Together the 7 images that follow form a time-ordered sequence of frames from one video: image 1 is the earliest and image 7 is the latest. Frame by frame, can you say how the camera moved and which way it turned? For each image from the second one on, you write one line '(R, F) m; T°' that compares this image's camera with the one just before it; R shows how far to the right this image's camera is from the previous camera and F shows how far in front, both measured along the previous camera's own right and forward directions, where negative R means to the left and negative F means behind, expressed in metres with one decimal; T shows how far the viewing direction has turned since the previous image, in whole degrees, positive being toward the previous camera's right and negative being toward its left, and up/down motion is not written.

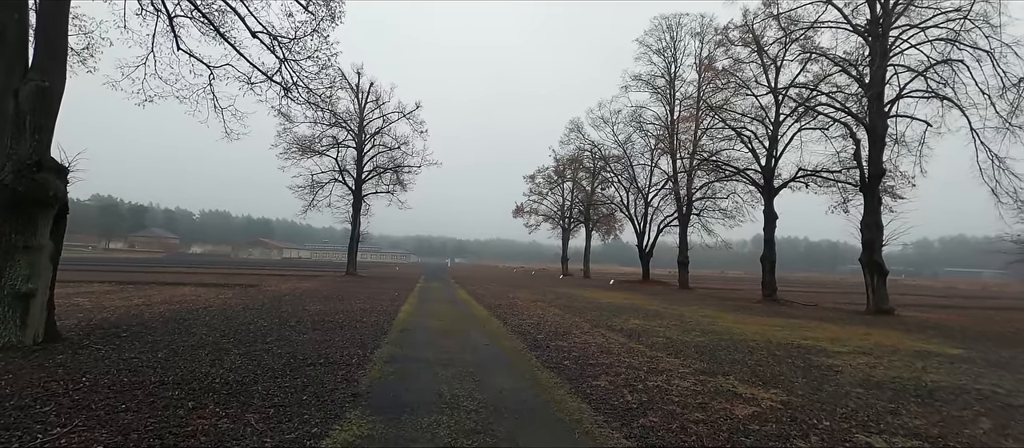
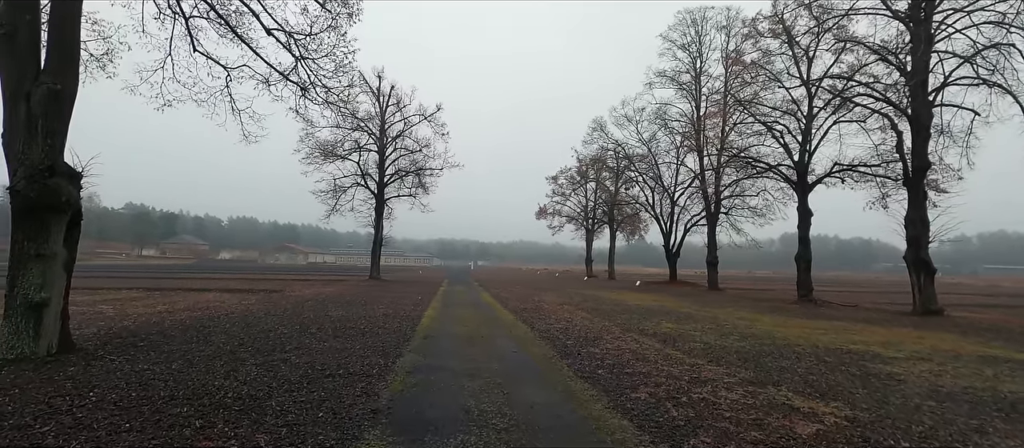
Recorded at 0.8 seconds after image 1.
(-0.1, +0.6) m; -2°
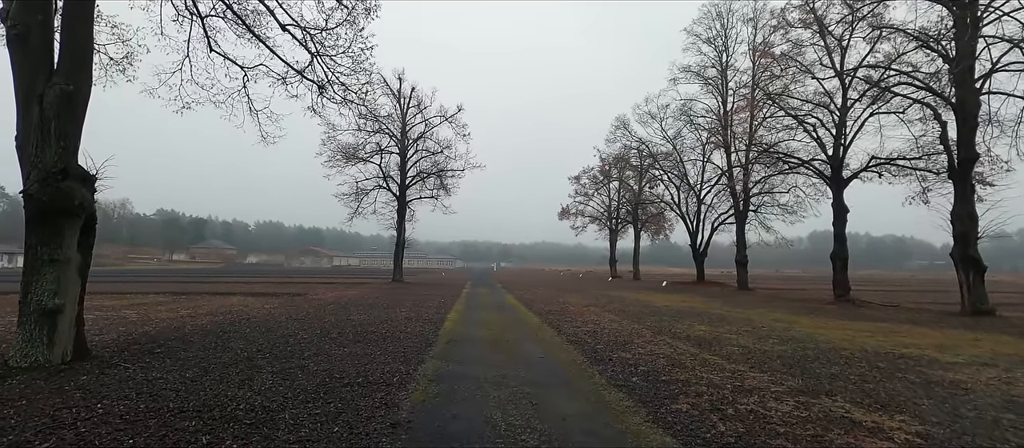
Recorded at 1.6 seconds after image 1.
(-0.1, +0.5) m; -2°
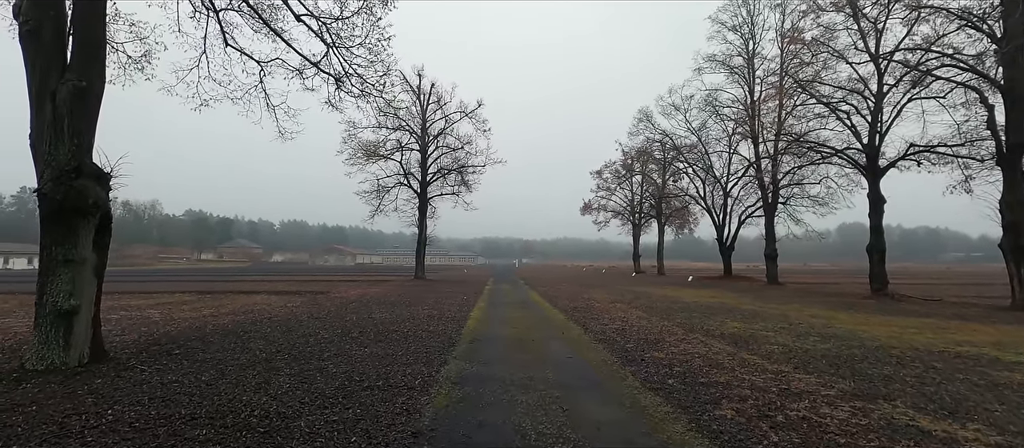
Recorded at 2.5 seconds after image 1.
(-0.1, +0.5) m; -2°
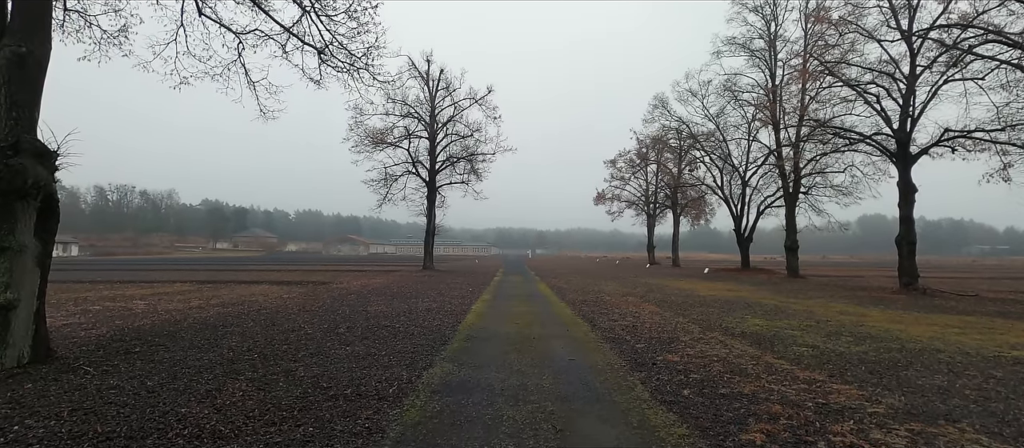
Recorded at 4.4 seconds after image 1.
(+0.3, +1.1) m; -1°
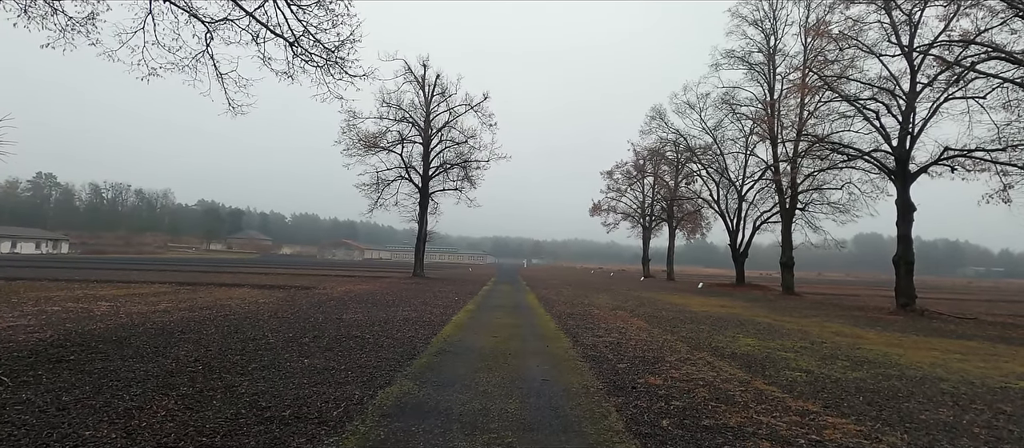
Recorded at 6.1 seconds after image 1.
(+0.4, +0.6) m; 0°
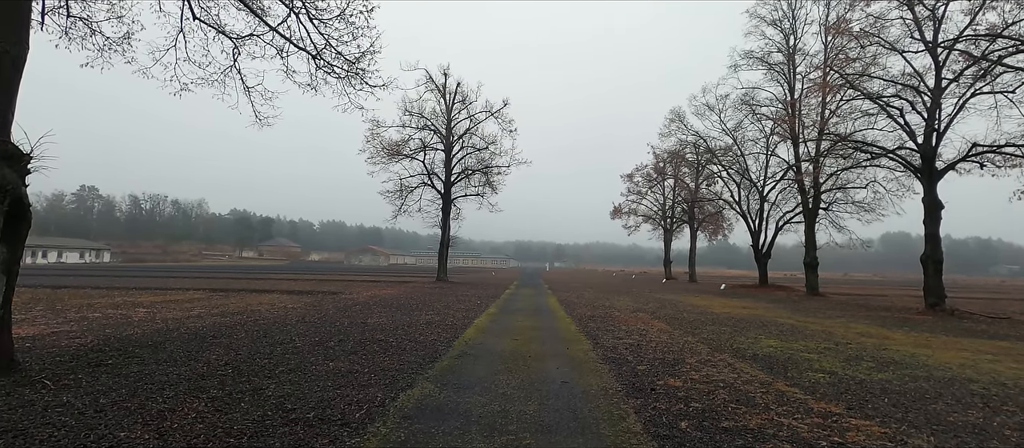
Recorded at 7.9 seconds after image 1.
(0.0, -0.1) m; -2°
